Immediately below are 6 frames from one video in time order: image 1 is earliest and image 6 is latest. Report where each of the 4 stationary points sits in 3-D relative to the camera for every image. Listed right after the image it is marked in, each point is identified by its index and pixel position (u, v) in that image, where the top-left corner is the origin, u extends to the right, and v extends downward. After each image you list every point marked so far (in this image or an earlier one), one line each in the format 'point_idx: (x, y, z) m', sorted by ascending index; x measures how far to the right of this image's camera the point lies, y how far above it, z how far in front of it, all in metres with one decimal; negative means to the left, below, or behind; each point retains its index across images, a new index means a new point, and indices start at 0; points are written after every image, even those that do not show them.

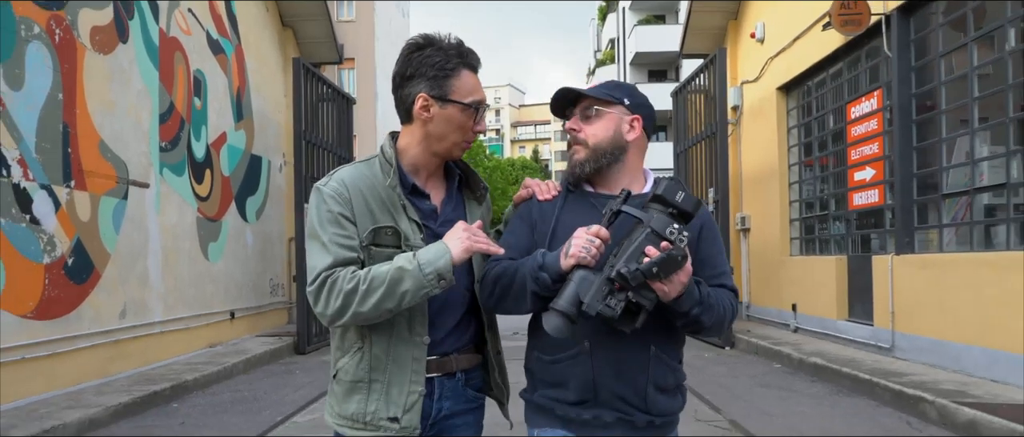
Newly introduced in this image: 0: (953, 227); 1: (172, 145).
0: (+4.0, -0.1, +7.6) m
1: (-3.9, +0.8, +9.6) m
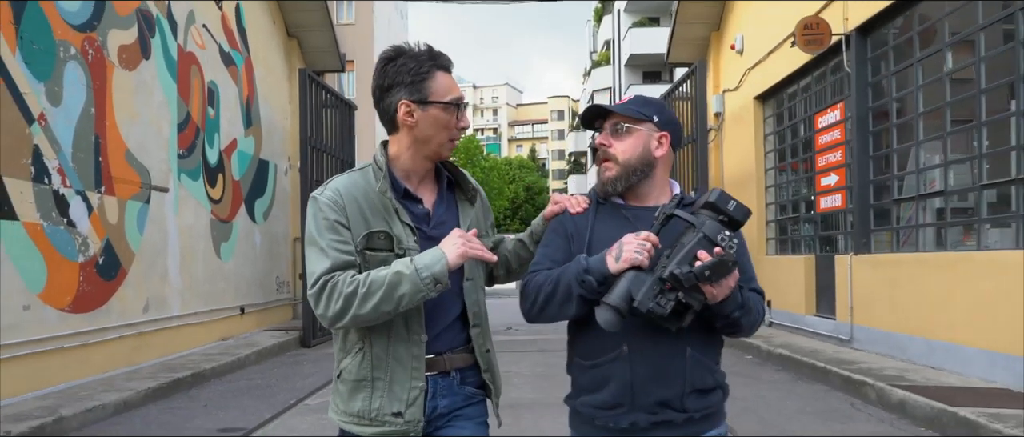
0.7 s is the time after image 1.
0: (+3.9, -0.1, +8.3) m
1: (-4.0, +0.8, +10.3) m
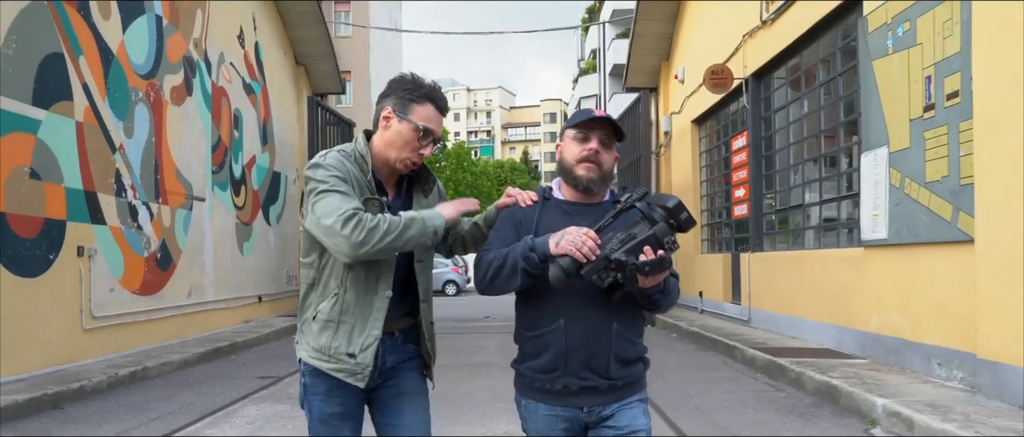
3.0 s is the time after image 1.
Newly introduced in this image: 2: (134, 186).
0: (+3.5, -0.2, +10.7) m
1: (-4.4, +0.8, +12.7) m
2: (-4.4, +0.4, +9.9) m
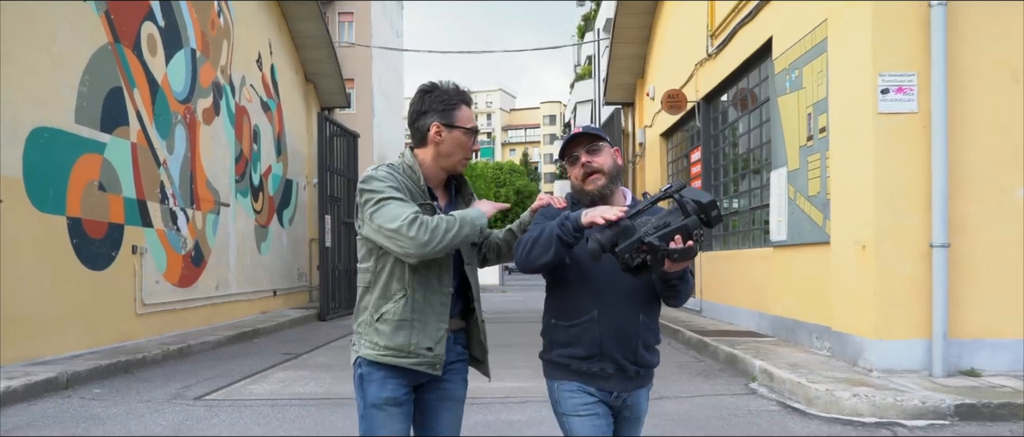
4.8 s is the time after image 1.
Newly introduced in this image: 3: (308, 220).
0: (+3.2, -0.3, +12.5) m
1: (-4.7, +0.7, +14.5) m
2: (-4.7, +0.3, +11.7) m
3: (-4.6, 0.0, +18.9) m
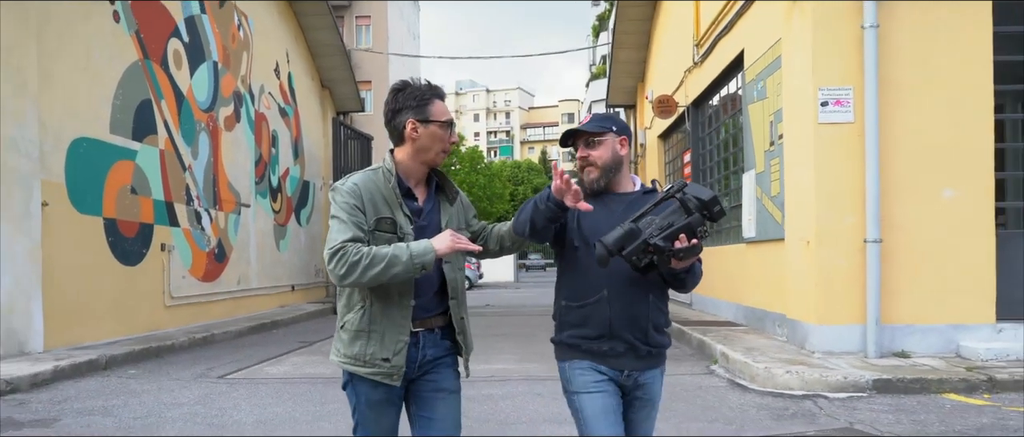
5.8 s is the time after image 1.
0: (+3.2, -0.2, +13.3) m
1: (-4.6, +0.7, +15.5) m
2: (-4.7, +0.3, +12.7) m
3: (-4.4, 0.0, +19.9) m
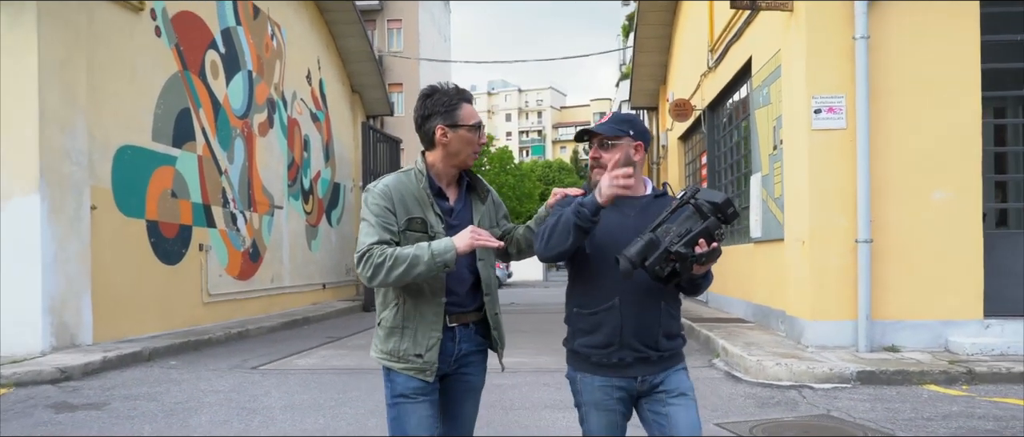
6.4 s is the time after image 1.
0: (+3.5, -0.2, +13.7) m
1: (-4.2, +0.7, +16.2) m
2: (-4.4, +0.3, +13.4) m
3: (-3.9, 0.0, +20.6) m
